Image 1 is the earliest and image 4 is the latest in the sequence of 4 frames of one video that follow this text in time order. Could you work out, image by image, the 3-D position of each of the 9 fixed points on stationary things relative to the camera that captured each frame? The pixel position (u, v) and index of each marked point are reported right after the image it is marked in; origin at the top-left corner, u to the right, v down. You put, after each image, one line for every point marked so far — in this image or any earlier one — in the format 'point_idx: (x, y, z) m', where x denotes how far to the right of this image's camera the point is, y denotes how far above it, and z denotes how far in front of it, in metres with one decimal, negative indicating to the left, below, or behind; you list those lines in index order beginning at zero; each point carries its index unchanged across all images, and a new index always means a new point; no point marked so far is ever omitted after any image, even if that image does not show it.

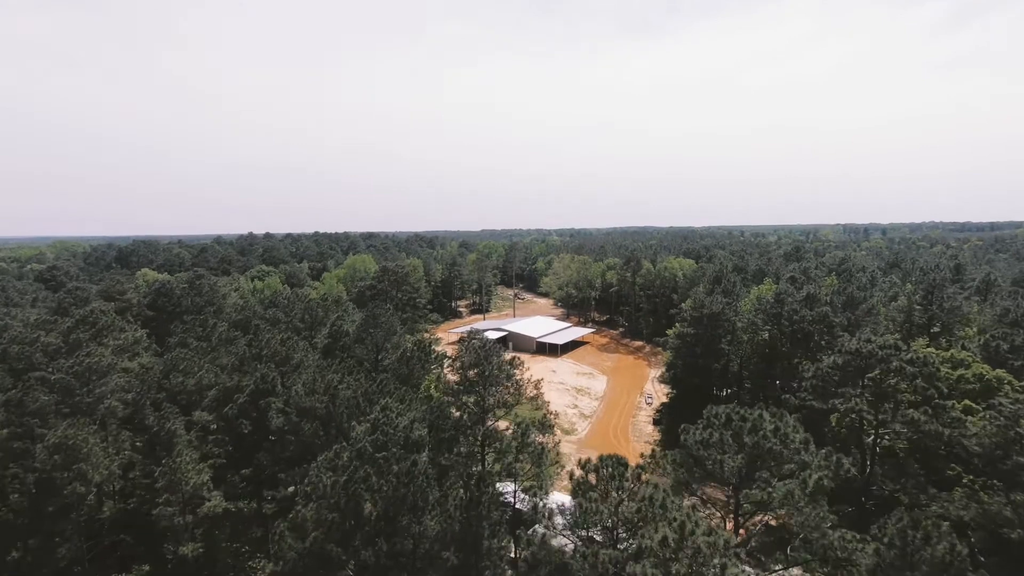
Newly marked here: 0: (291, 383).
0: (-8.8, -3.8, +19.9) m
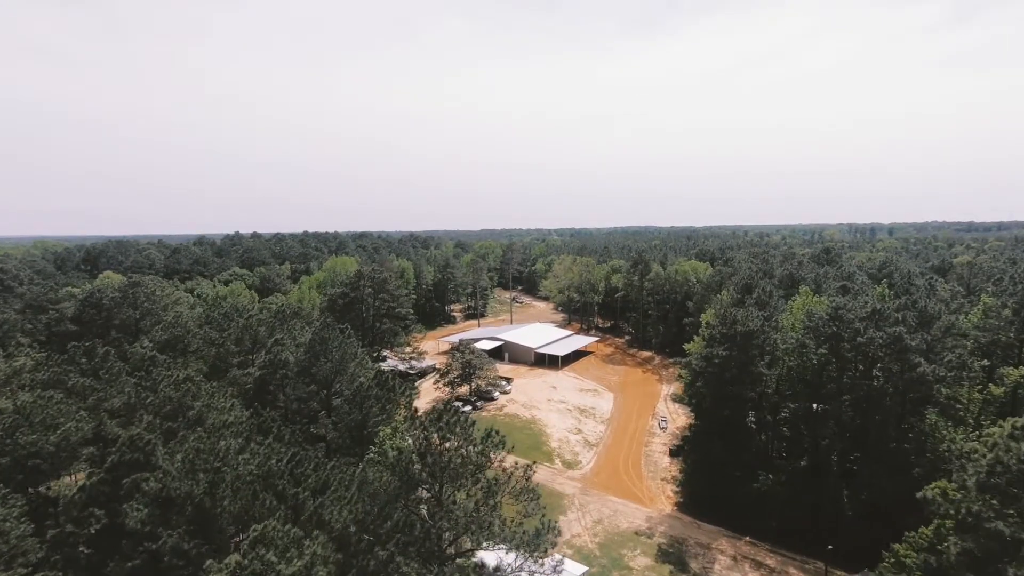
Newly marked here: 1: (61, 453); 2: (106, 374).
0: (-9.3, -4.5, +13.8) m
1: (-14.1, -5.1, +15.5) m
2: (-15.4, -3.2, +19.0) m
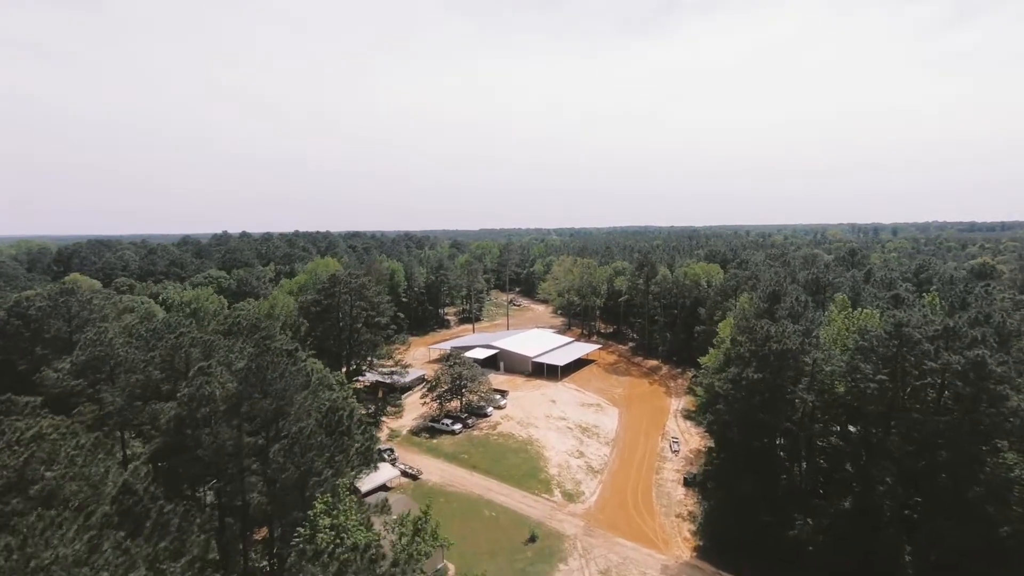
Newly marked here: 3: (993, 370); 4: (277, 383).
0: (-9.7, -4.9, +9.3) m
1: (-14.5, -5.6, +11.0) m
2: (-15.8, -3.7, +14.5) m
3: (+18.3, -3.2, +19.1) m
4: (-7.8, -3.2, +16.4) m
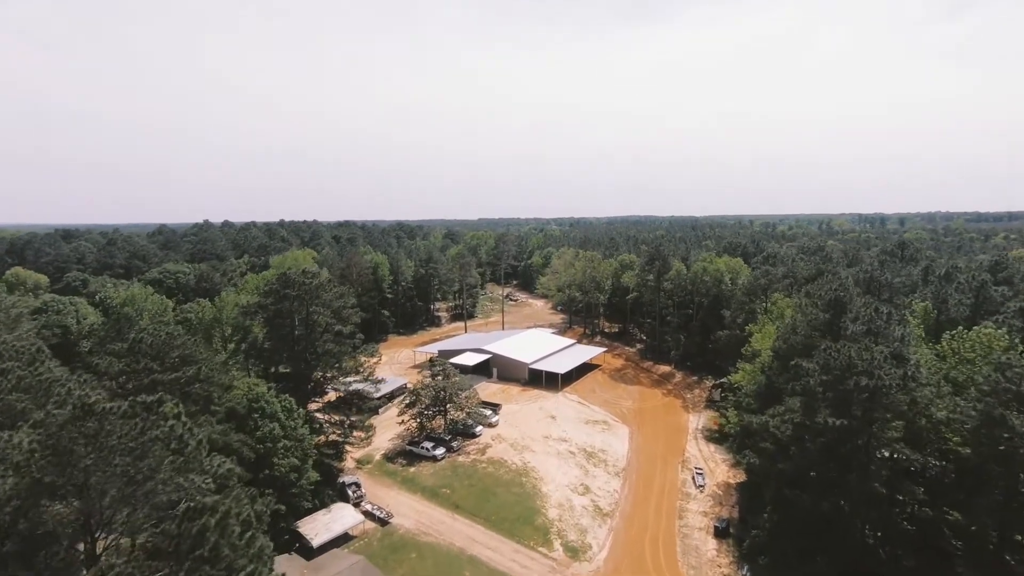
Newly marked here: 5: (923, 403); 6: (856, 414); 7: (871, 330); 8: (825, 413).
0: (-10.2, -5.6, +2.7) m
1: (-15.0, -6.2, +4.4) m
2: (-16.3, -4.2, +7.9) m
3: (+17.8, -3.6, +12.5) m
4: (-8.3, -3.7, +9.8) m
5: (+14.3, -4.1, +17.5) m
6: (+11.8, -4.3, +17.5) m
7: (+14.6, -1.8, +20.3) m
8: (+11.0, -4.4, +17.8) m
